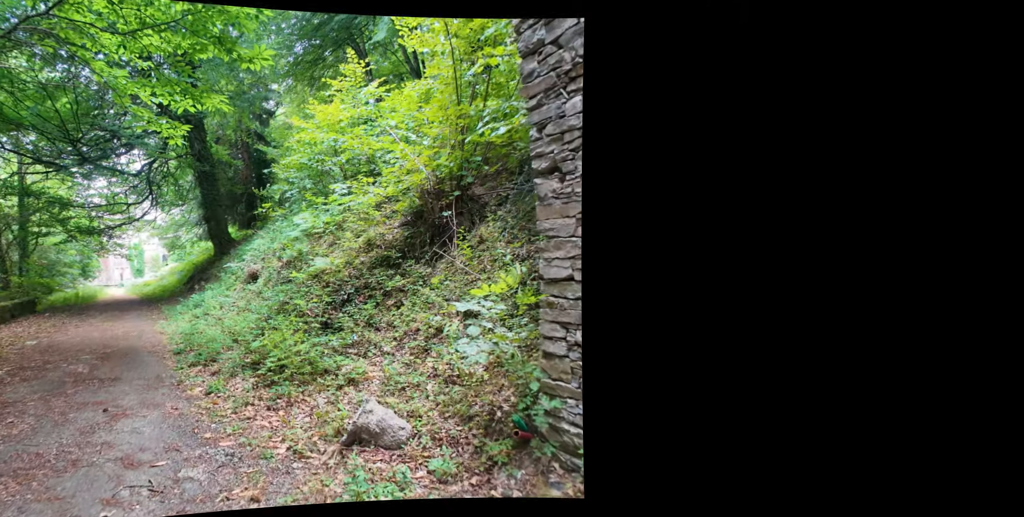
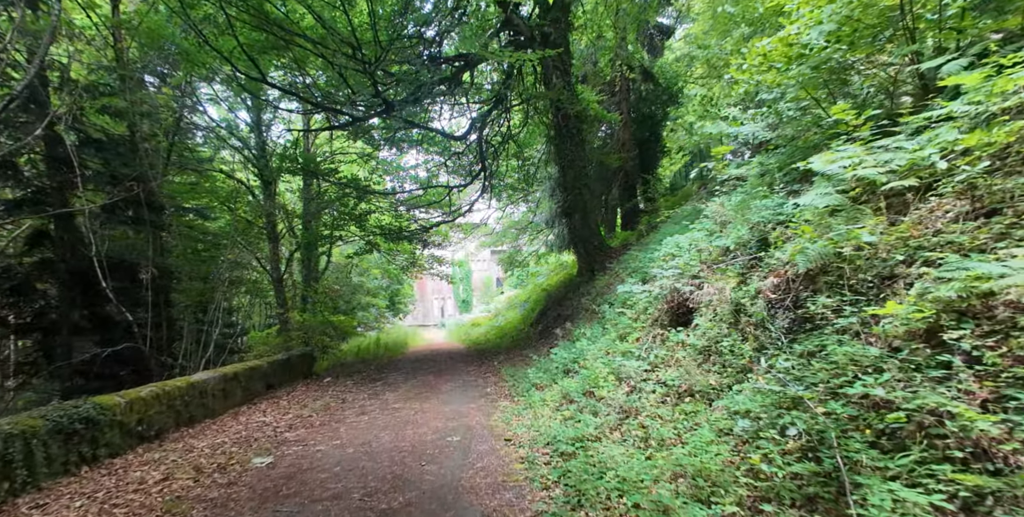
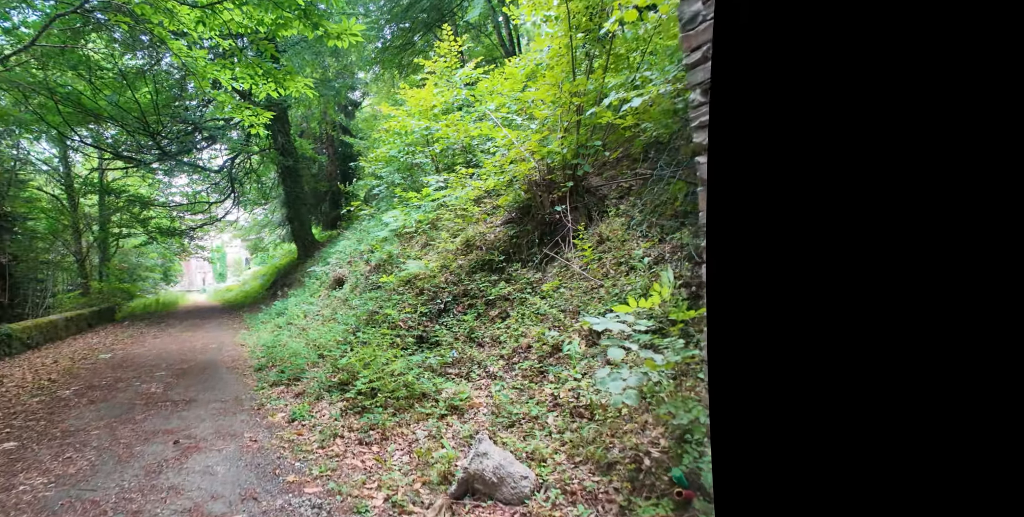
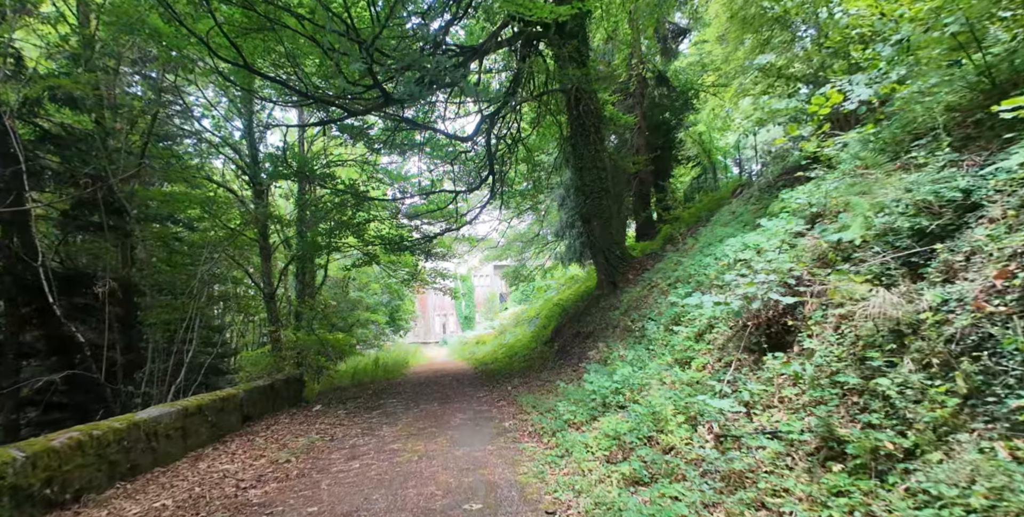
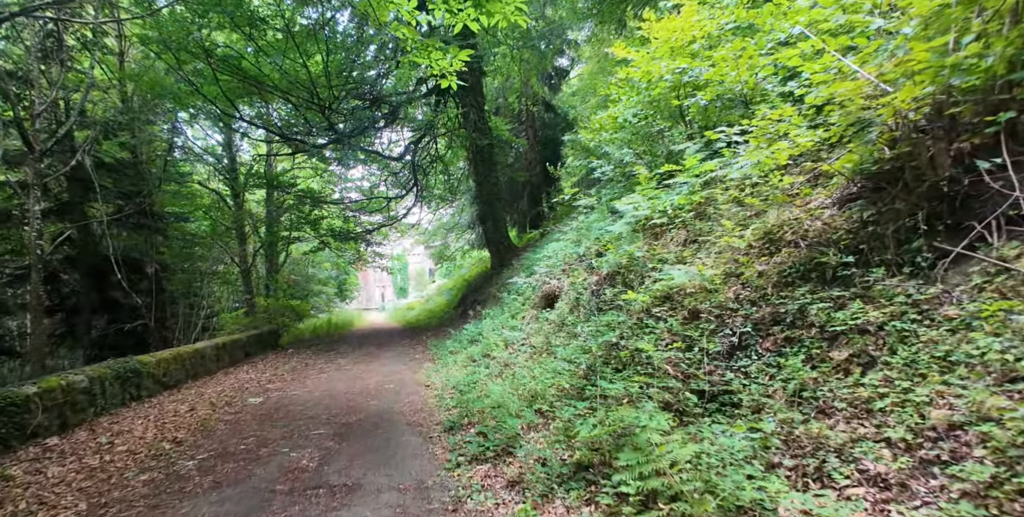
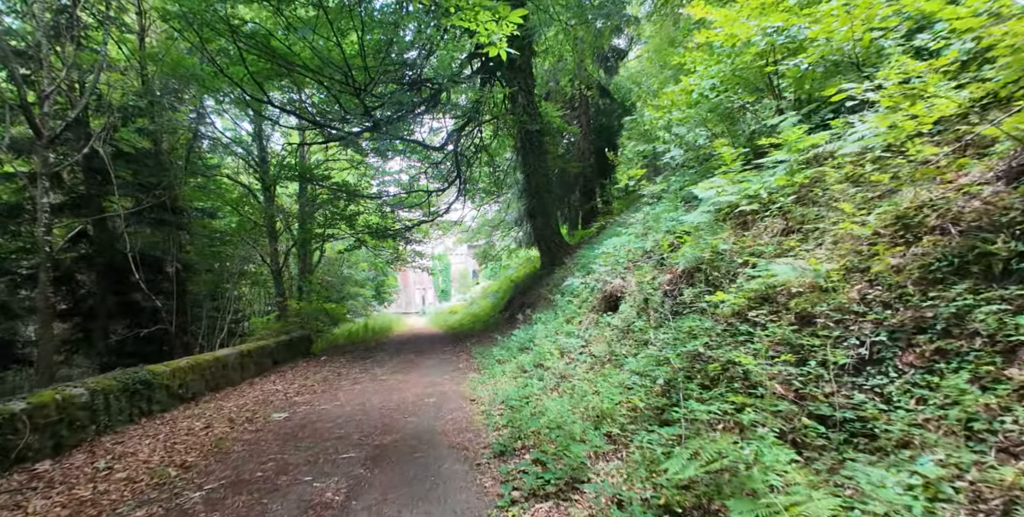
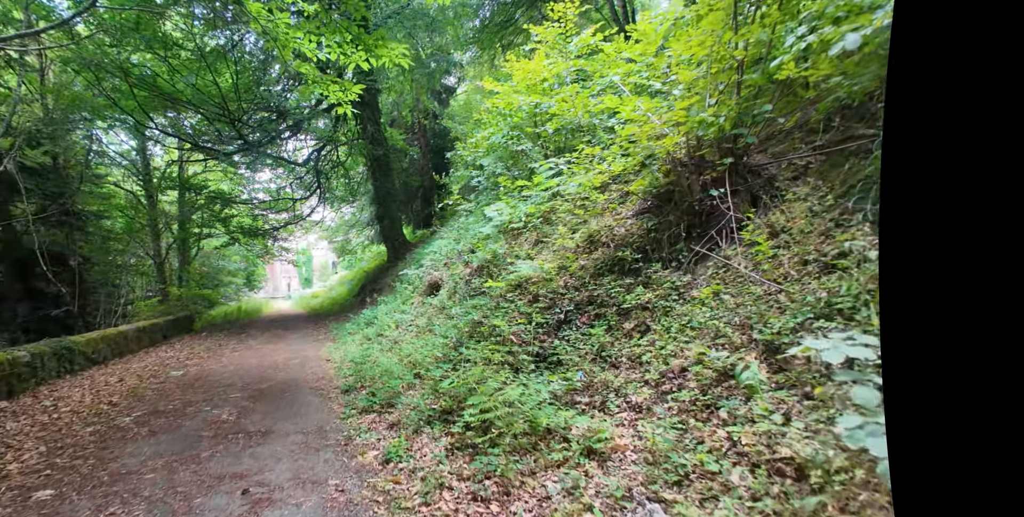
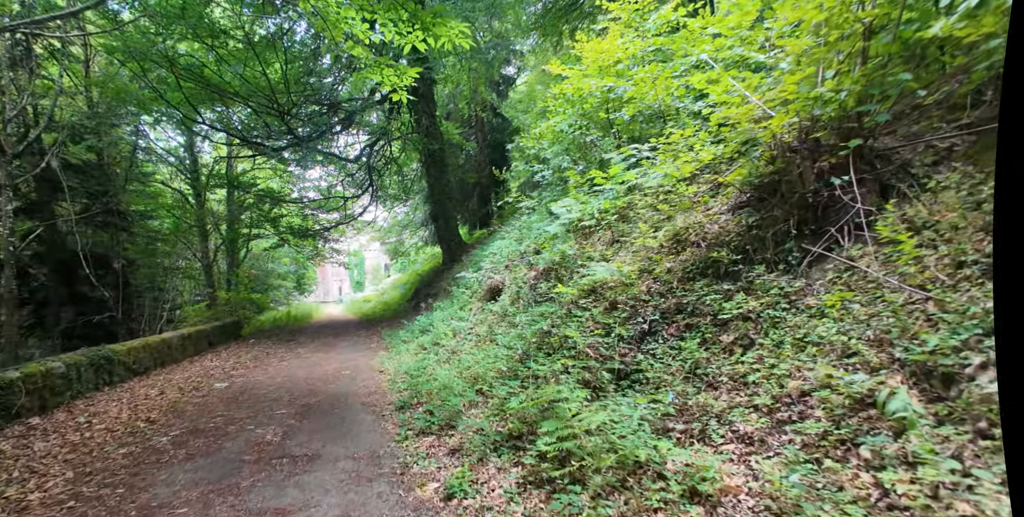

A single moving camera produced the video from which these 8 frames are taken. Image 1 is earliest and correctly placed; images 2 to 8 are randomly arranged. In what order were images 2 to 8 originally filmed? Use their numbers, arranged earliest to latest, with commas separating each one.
3, 7, 8, 5, 6, 2, 4
